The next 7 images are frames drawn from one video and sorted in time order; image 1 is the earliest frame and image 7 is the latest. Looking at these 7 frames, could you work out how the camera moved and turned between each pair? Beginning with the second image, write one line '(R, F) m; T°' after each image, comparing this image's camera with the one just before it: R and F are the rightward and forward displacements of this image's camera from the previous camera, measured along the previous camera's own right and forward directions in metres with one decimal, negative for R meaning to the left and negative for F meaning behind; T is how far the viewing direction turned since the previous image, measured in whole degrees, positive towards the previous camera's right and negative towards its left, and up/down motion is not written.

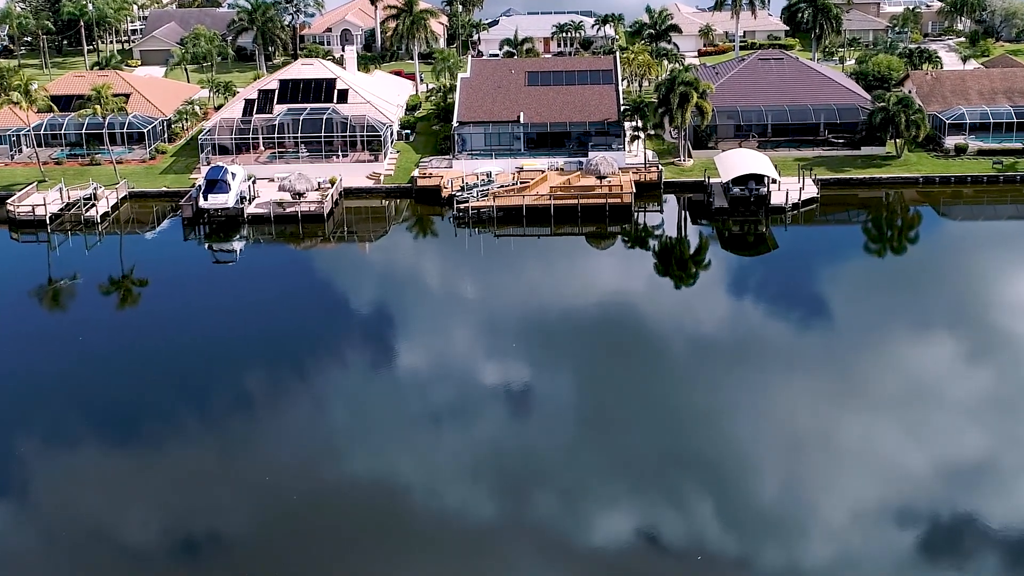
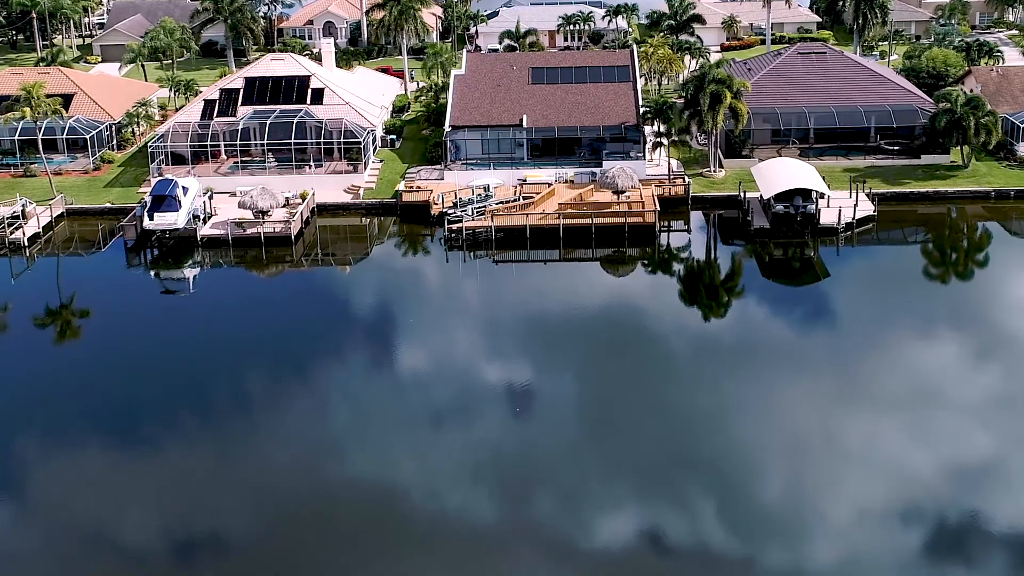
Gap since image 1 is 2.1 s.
(0.0, +10.2) m; 0°
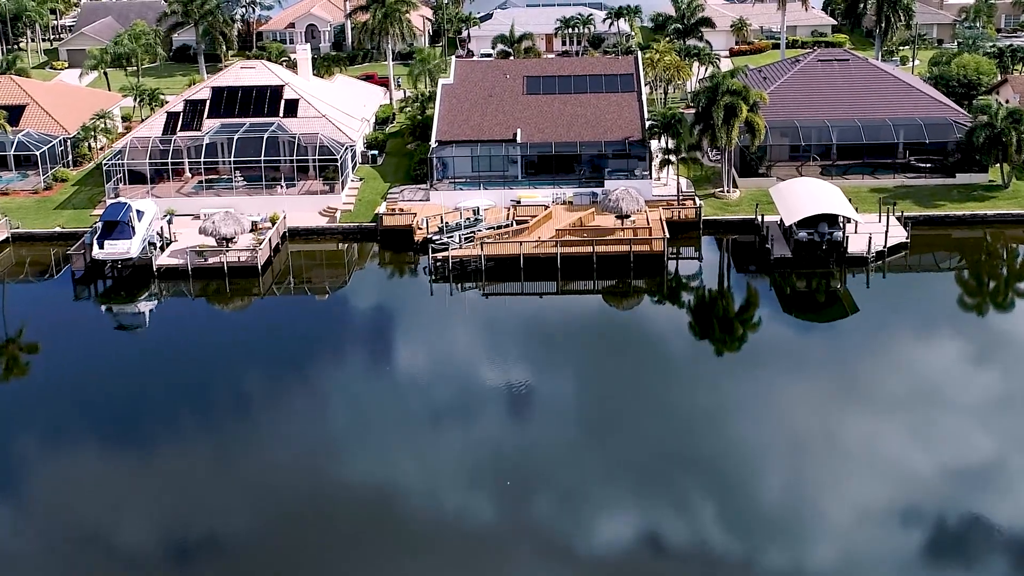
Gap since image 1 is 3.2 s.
(+0.3, +5.8) m; 0°
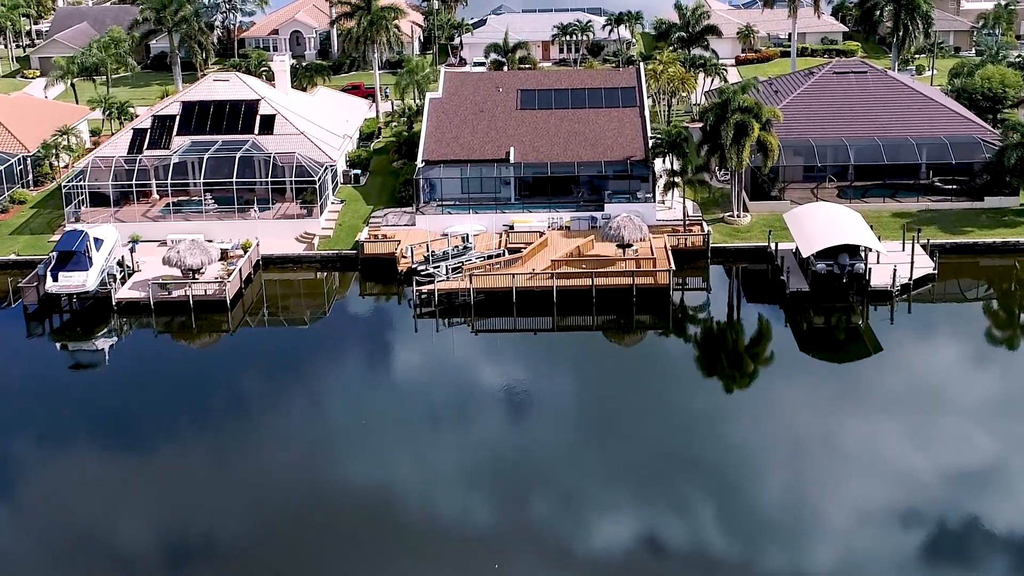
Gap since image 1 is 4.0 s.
(+0.3, +4.2) m; 0°
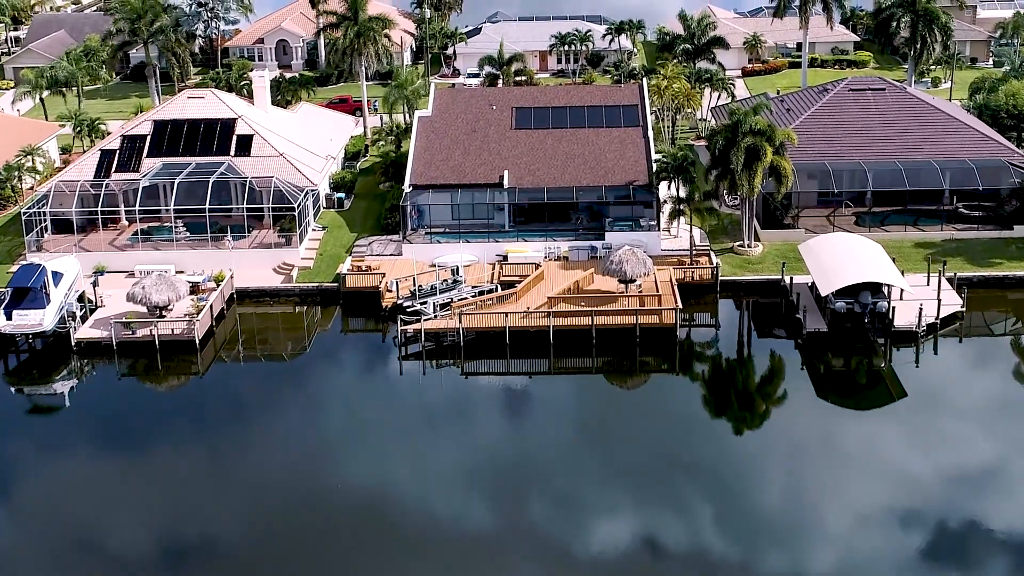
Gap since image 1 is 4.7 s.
(+0.3, +3.6) m; 0°
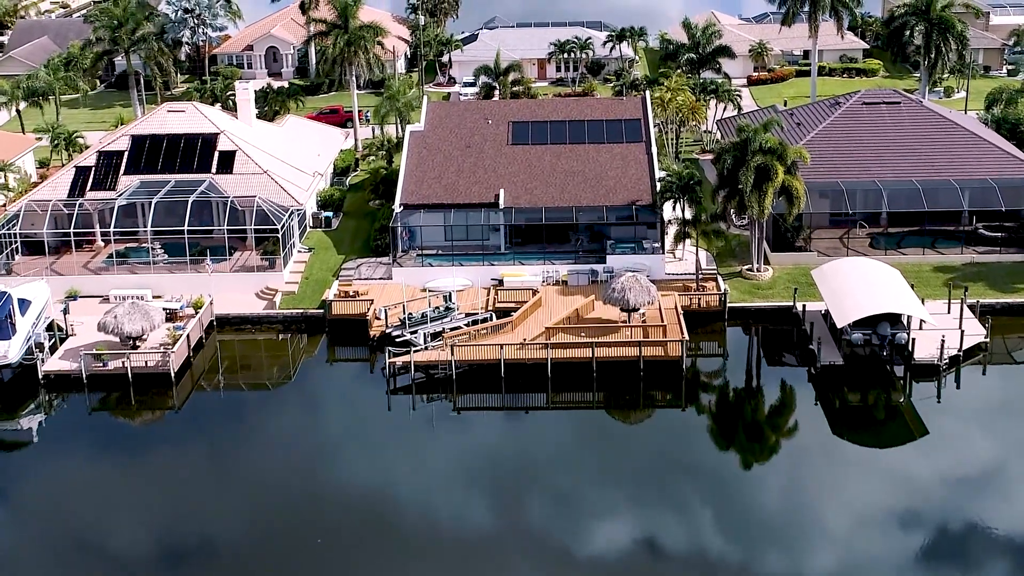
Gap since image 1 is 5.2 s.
(+0.2, +2.6) m; 0°
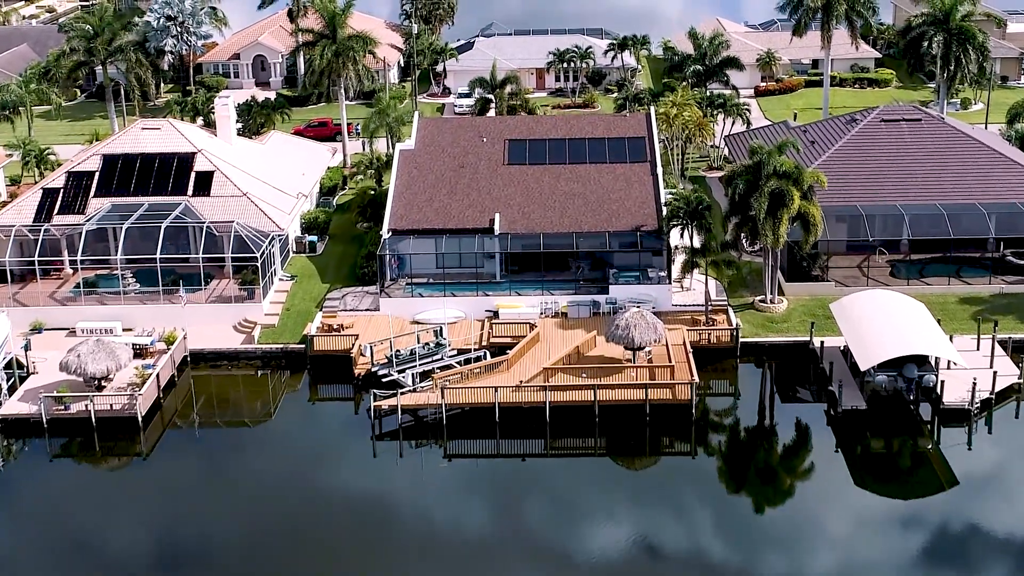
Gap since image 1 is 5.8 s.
(+0.1, +3.0) m; 0°
